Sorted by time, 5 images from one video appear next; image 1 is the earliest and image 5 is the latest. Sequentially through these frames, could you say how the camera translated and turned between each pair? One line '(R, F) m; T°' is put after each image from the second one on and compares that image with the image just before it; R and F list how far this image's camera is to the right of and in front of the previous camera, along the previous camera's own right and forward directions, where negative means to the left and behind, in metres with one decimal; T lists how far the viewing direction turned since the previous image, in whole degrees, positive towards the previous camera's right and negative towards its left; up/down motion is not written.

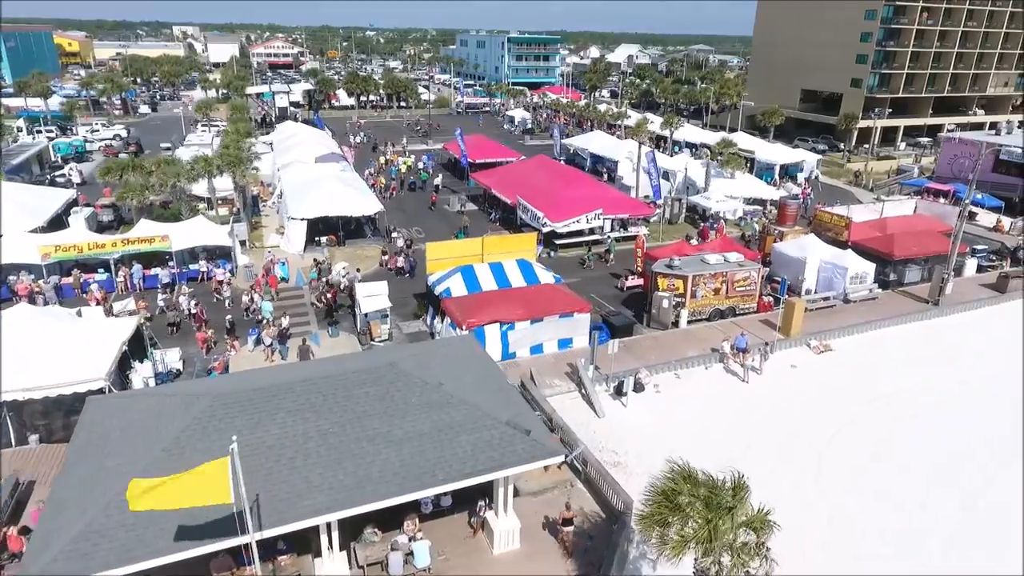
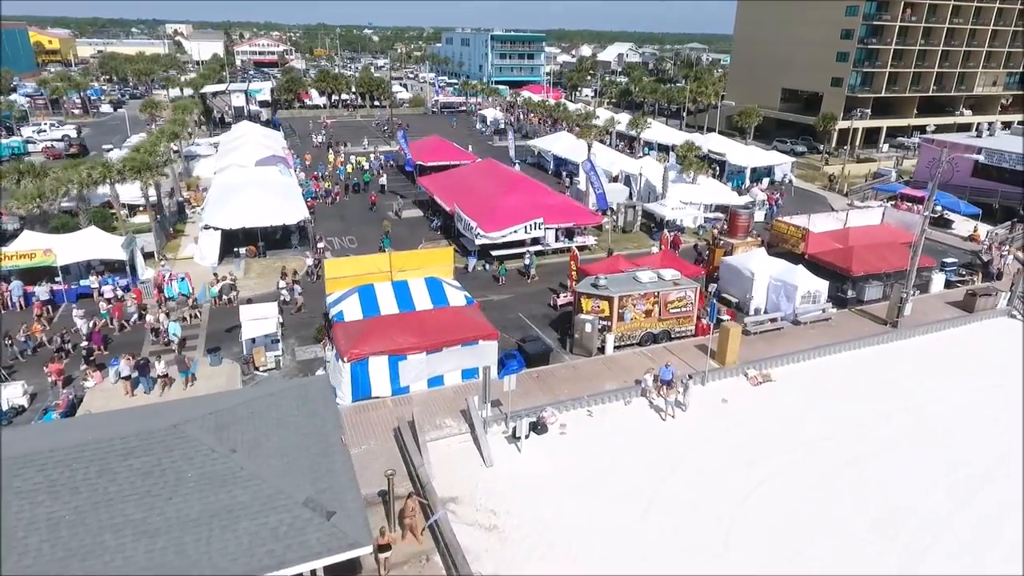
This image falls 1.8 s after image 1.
(+3.0, +2.2) m; 0°
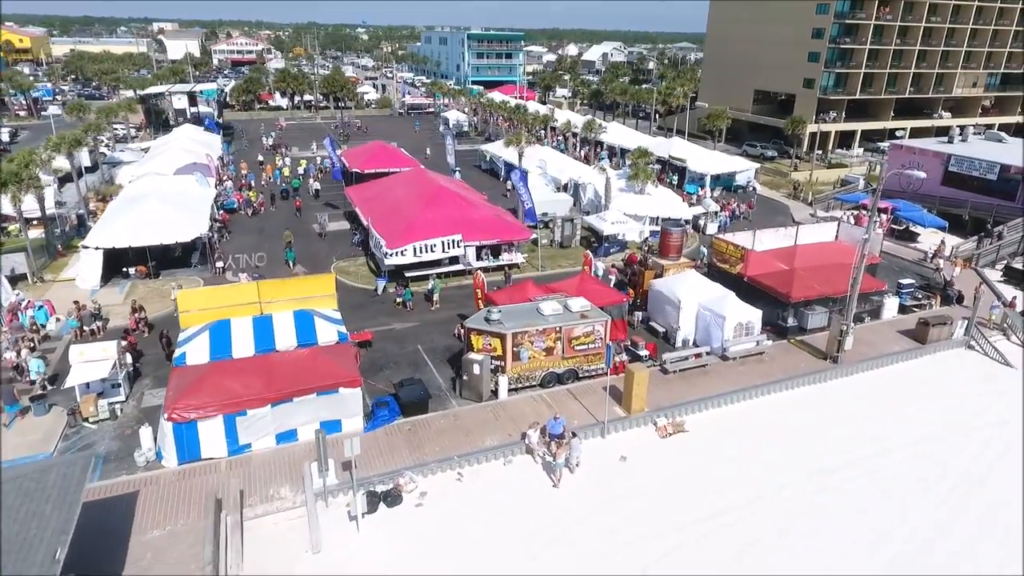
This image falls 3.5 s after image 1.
(+3.3, +2.5) m; 0°
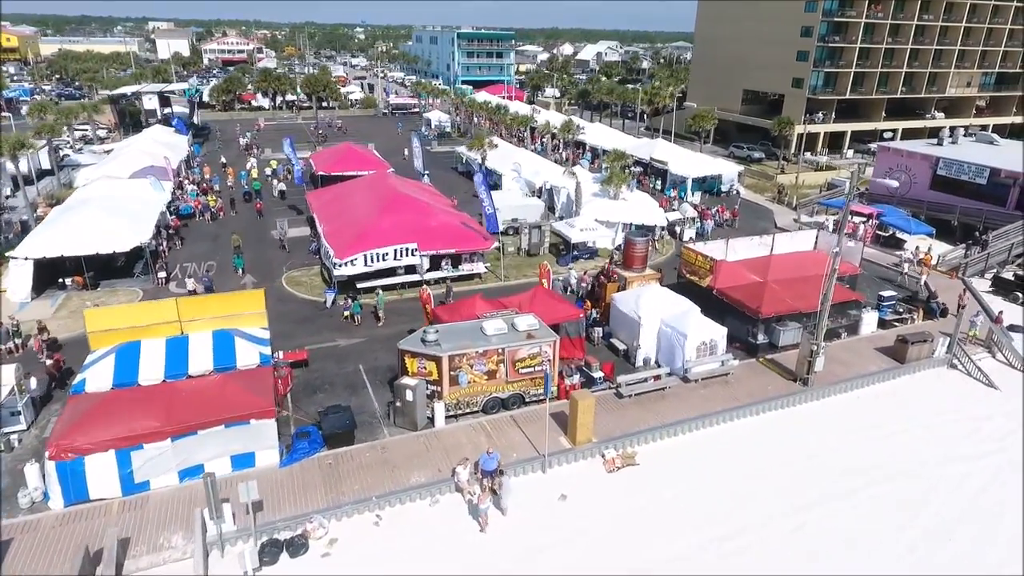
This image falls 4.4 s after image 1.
(+1.6, +1.4) m; 0°
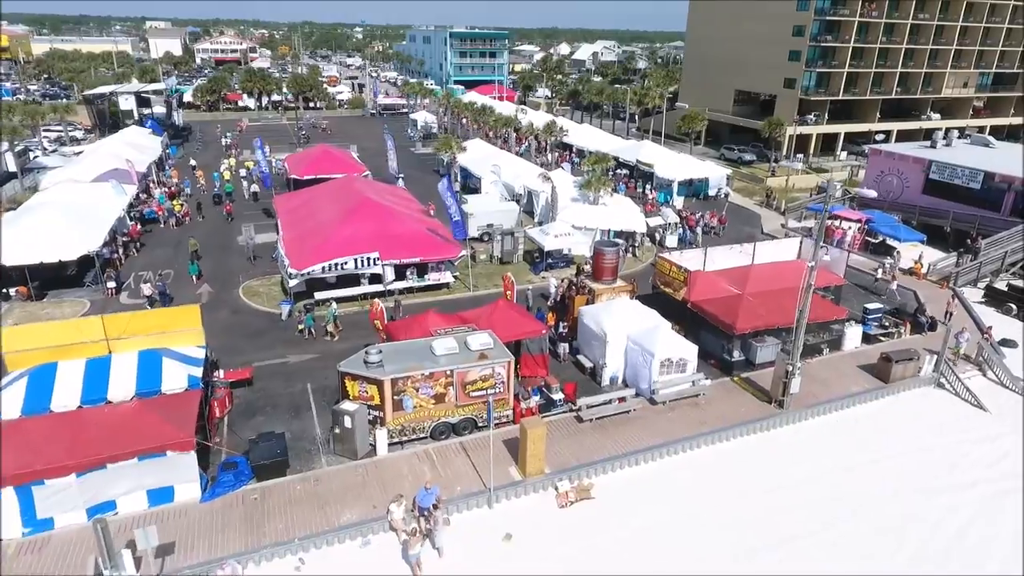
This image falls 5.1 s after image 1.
(+1.2, +1.2) m; 0°
